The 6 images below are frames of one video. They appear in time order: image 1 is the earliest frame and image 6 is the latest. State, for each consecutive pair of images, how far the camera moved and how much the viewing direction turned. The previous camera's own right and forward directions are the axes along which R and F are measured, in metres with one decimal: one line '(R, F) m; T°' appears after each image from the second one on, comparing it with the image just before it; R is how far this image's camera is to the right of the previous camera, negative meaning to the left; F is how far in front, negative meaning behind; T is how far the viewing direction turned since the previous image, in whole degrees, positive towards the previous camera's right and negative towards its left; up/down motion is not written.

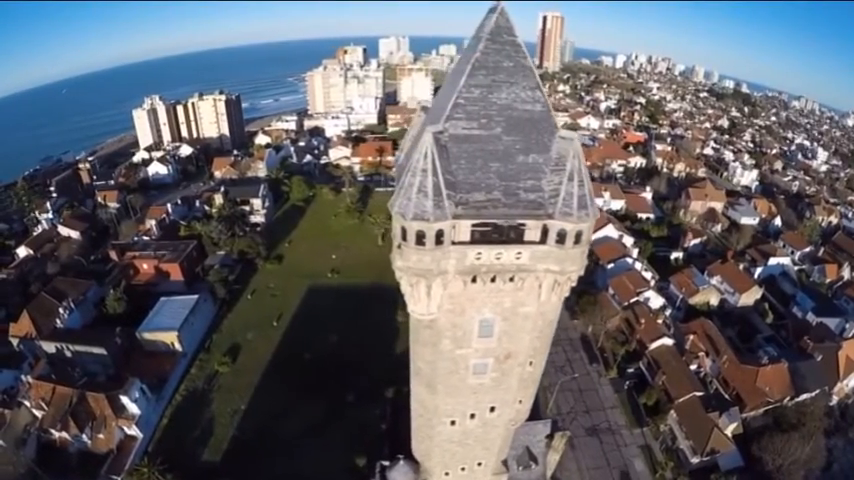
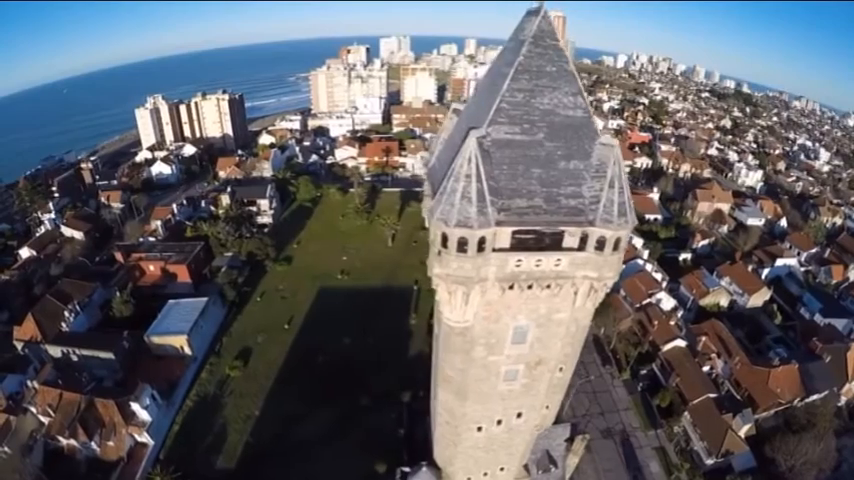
(-1.0, +0.2) m; 0°
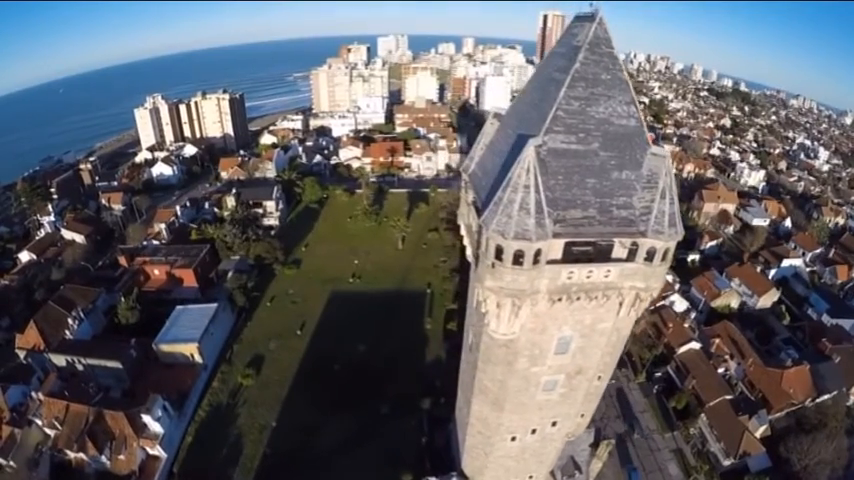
(-1.3, +0.4) m; +1°
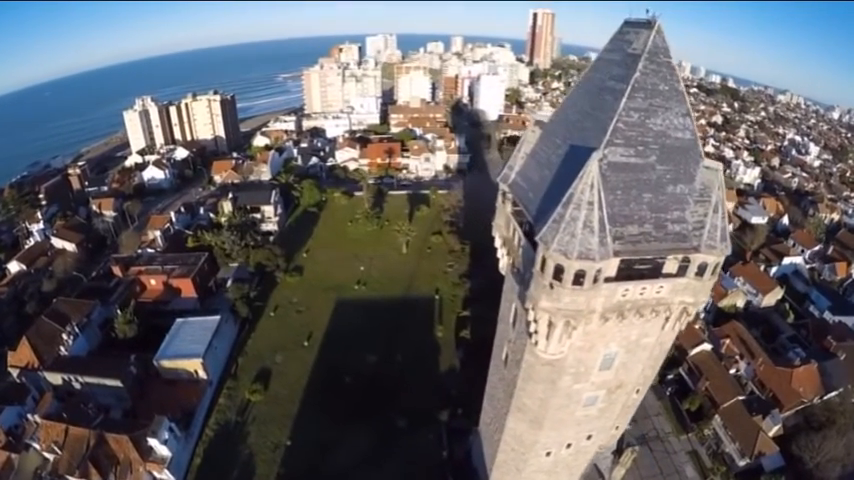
(-1.3, +0.9) m; +1°
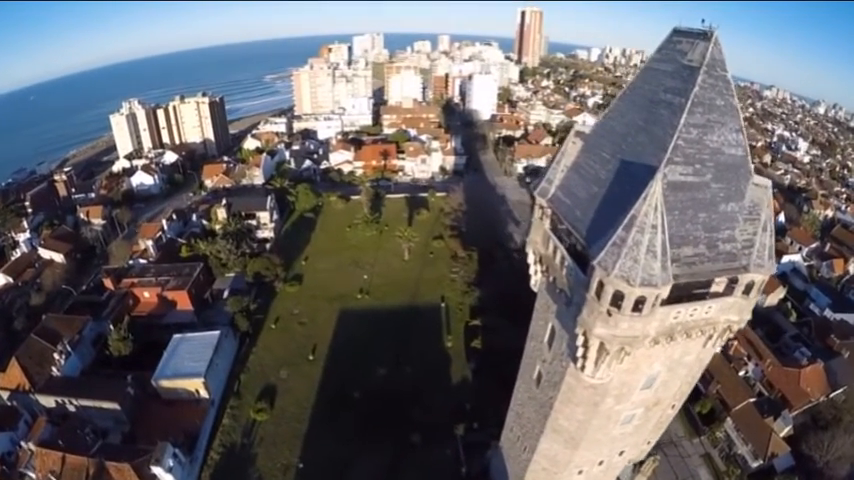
(-1.2, +0.9) m; +1°
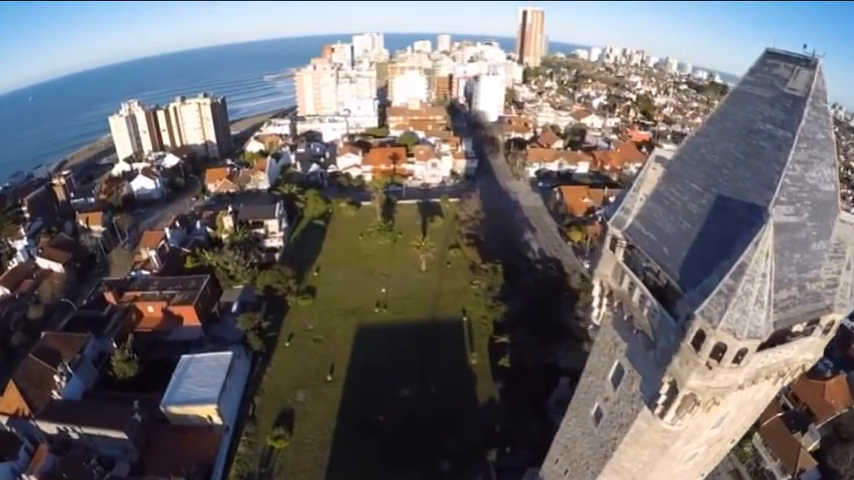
(-1.7, +1.6) m; 0°
